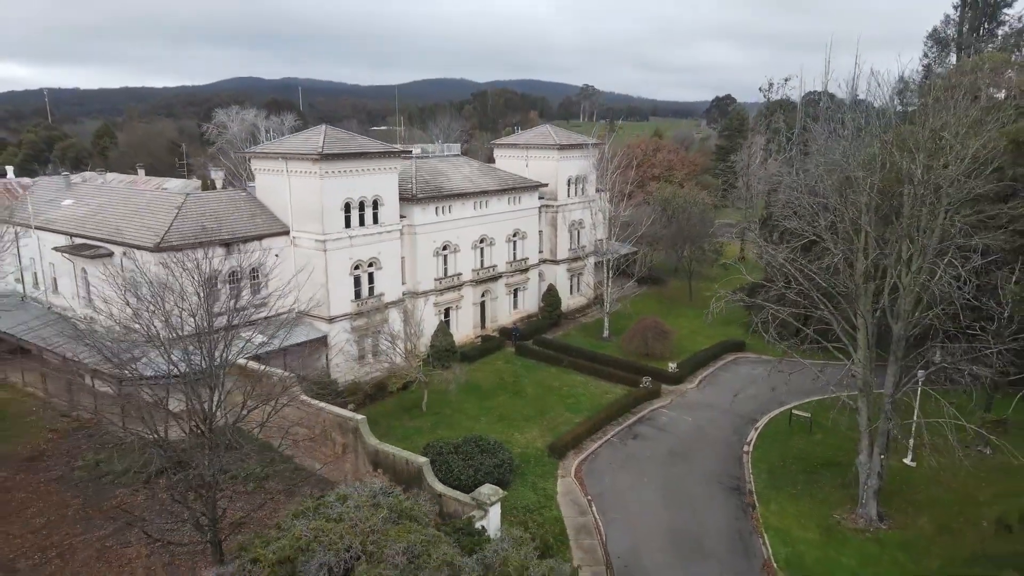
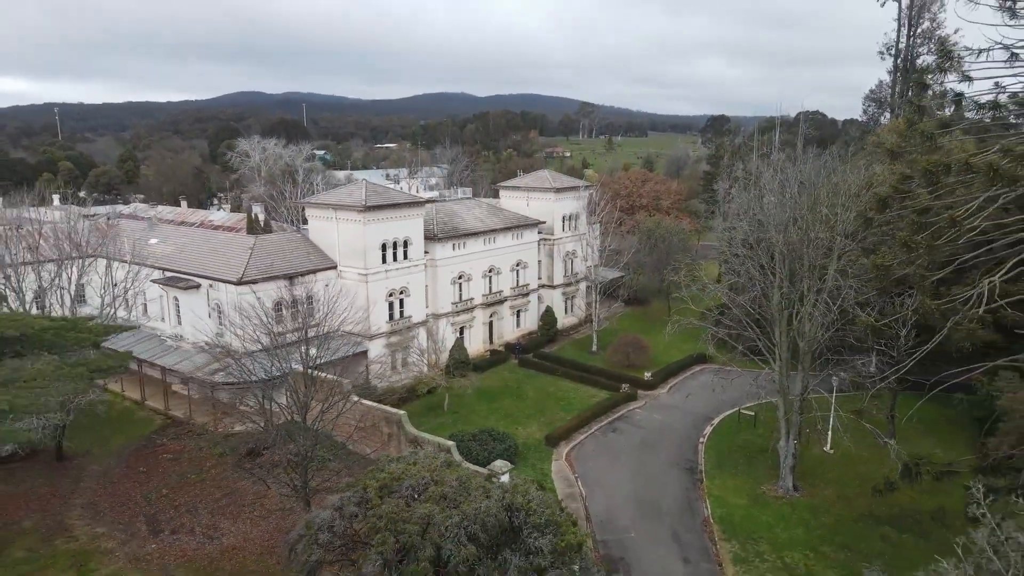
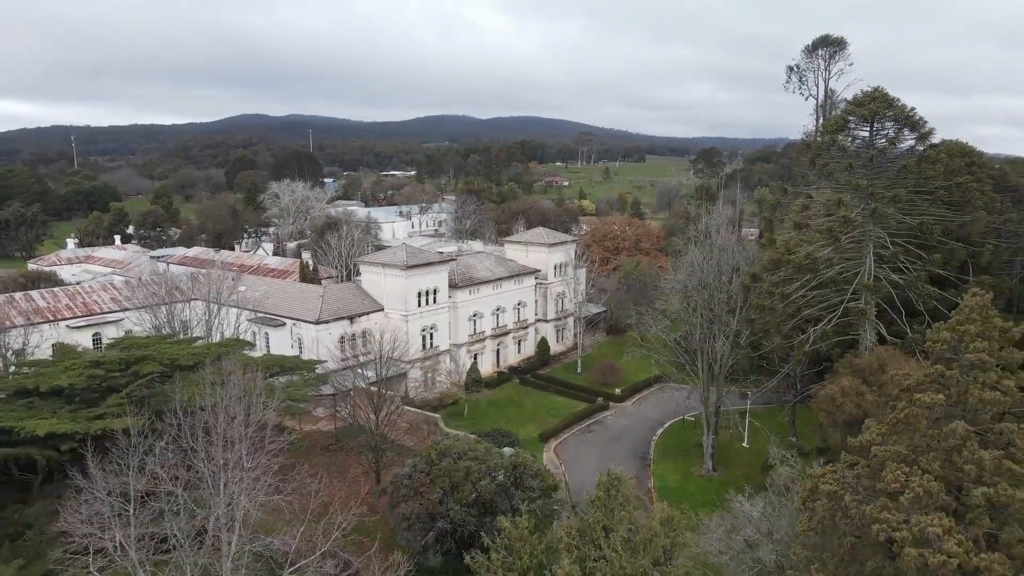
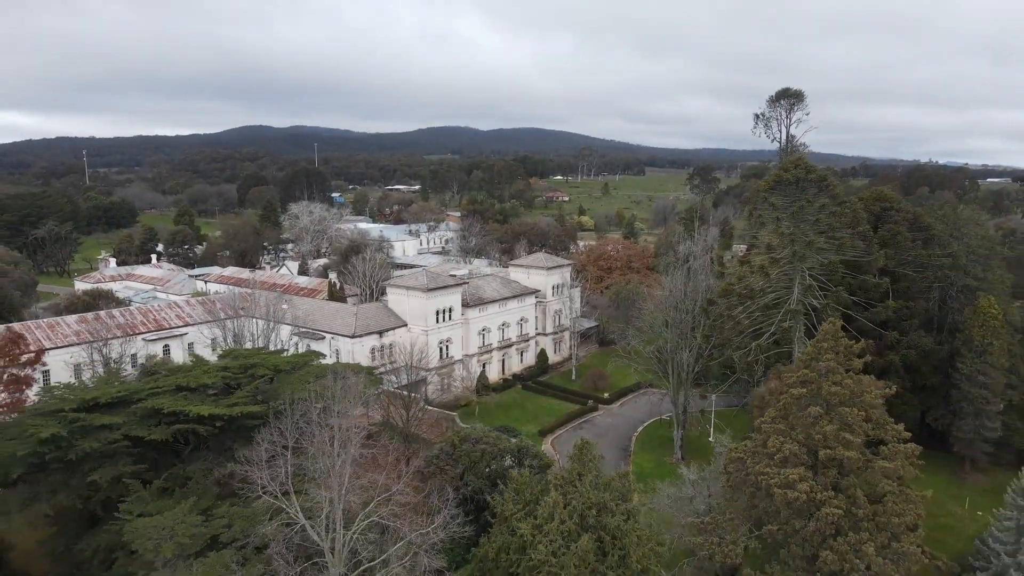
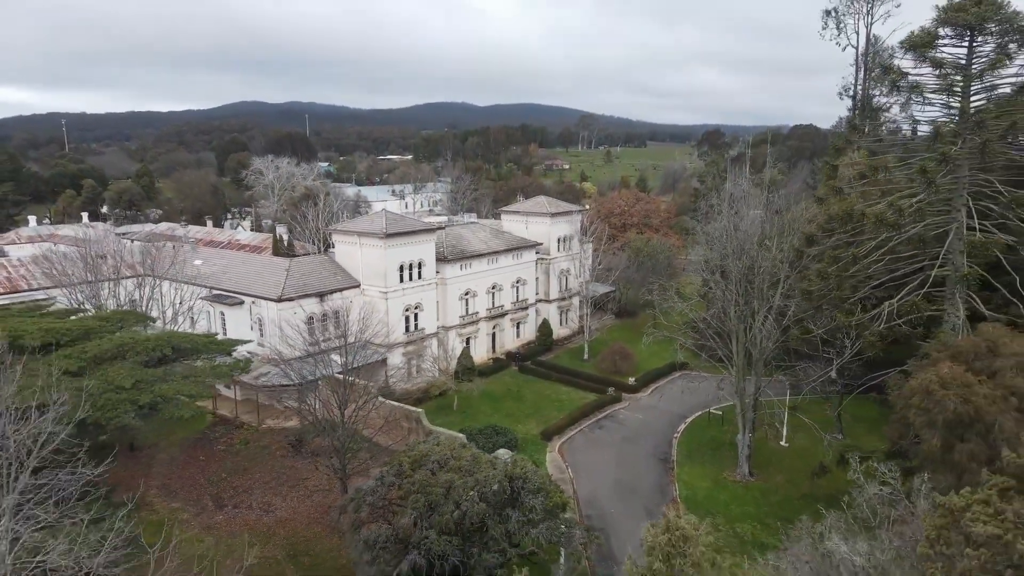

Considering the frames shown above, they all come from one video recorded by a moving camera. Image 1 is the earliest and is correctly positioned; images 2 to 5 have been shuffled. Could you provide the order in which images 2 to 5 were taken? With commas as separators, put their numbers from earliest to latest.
2, 5, 3, 4
